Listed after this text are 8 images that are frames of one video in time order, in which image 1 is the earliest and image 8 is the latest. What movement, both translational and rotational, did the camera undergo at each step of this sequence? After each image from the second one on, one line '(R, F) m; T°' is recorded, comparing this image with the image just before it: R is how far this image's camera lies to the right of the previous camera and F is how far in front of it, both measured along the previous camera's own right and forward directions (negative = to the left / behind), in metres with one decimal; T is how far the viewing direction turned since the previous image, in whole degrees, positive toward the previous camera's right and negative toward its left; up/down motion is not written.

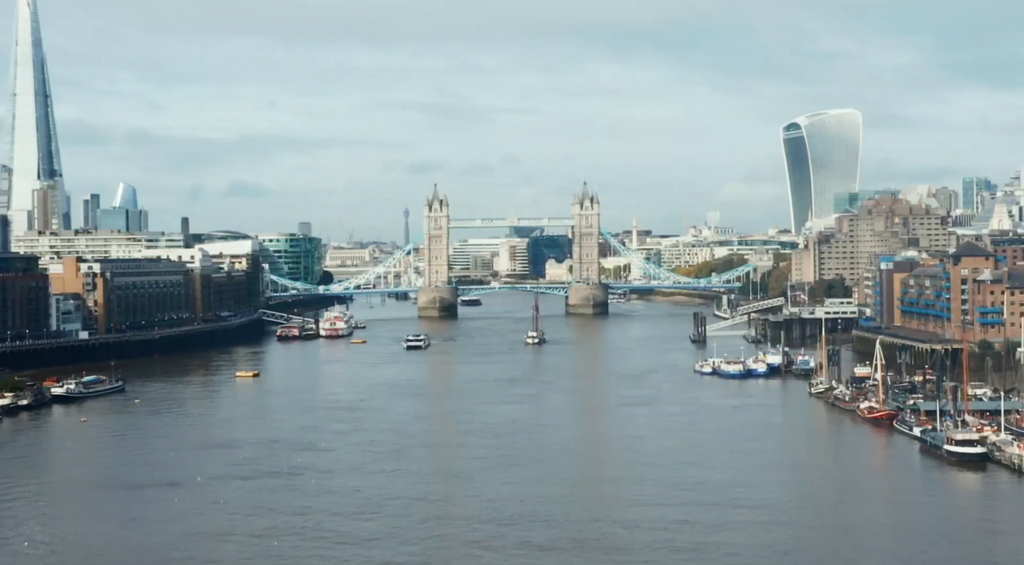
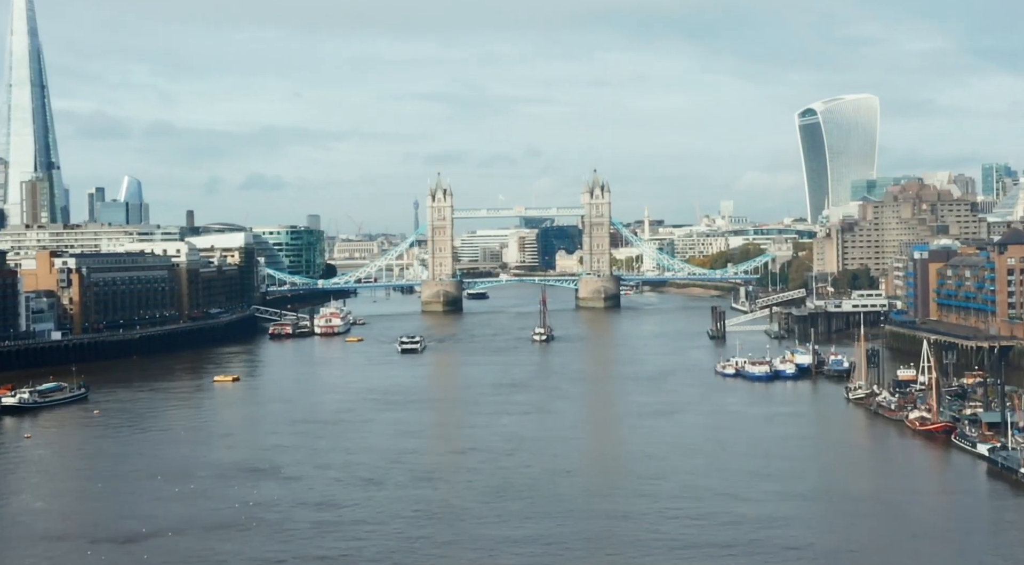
(+0.2, +3.2) m; -1°
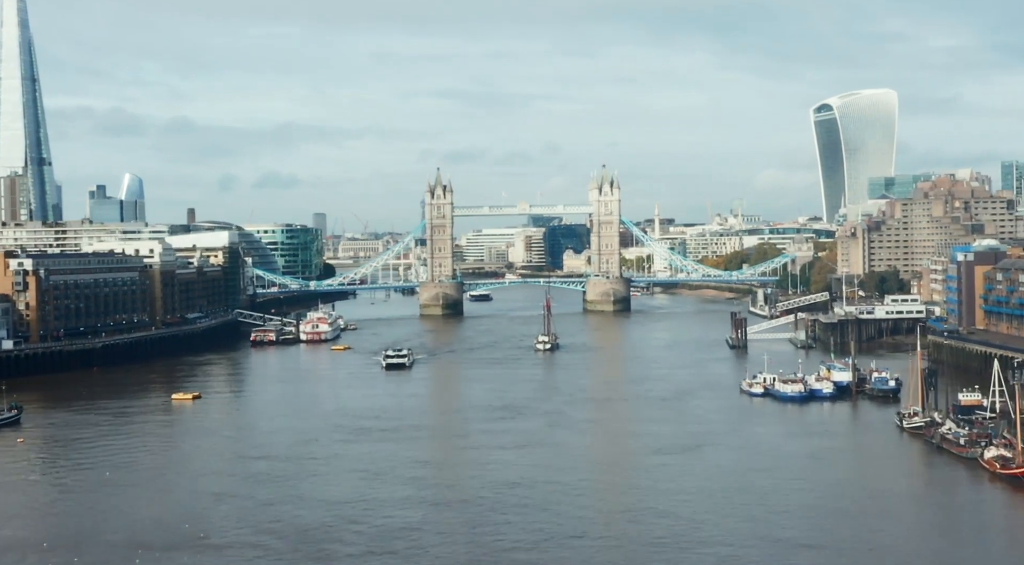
(+0.3, +4.0) m; 0°
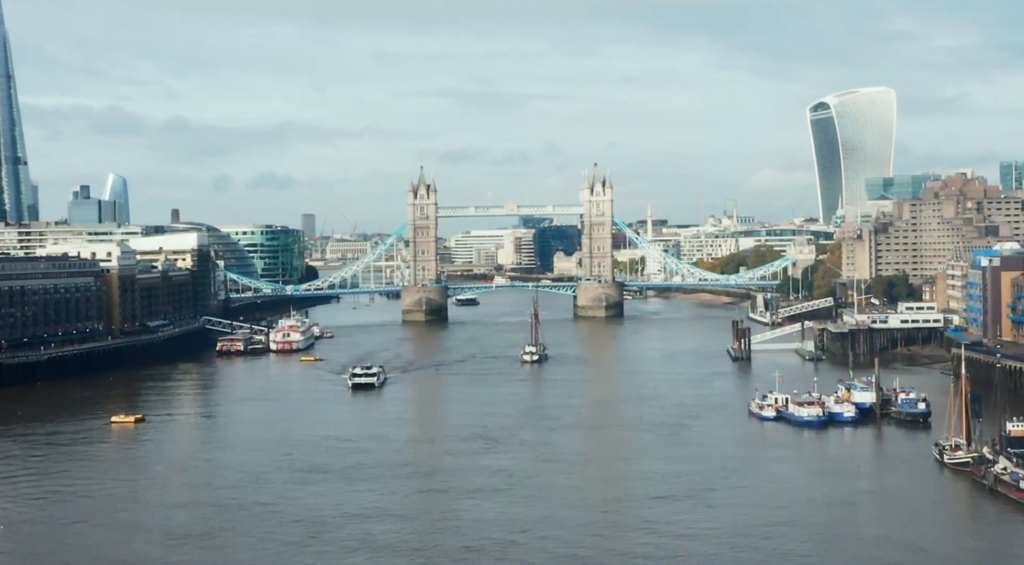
(+0.2, +3.2) m; 0°
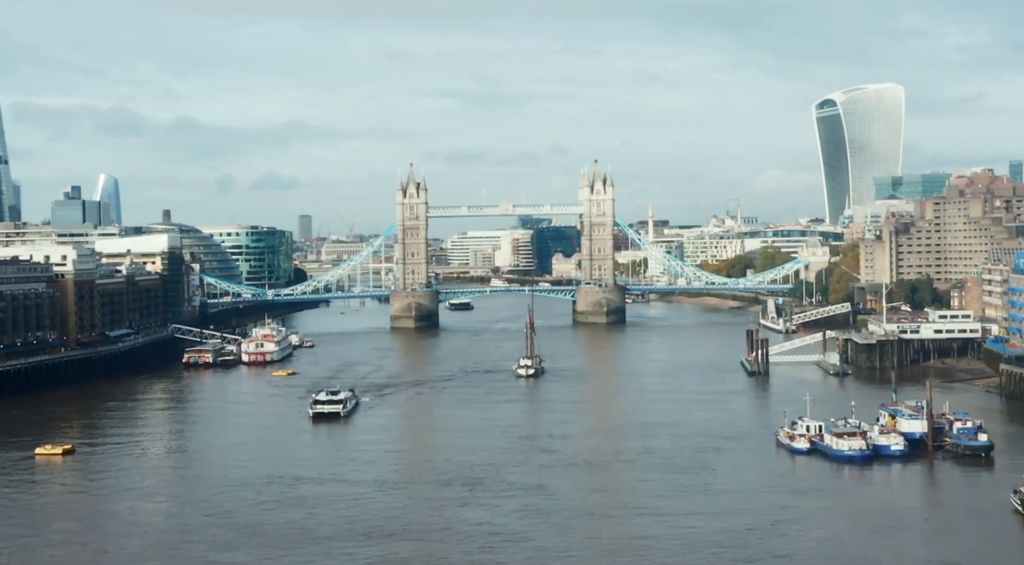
(+0.2, +3.7) m; 0°
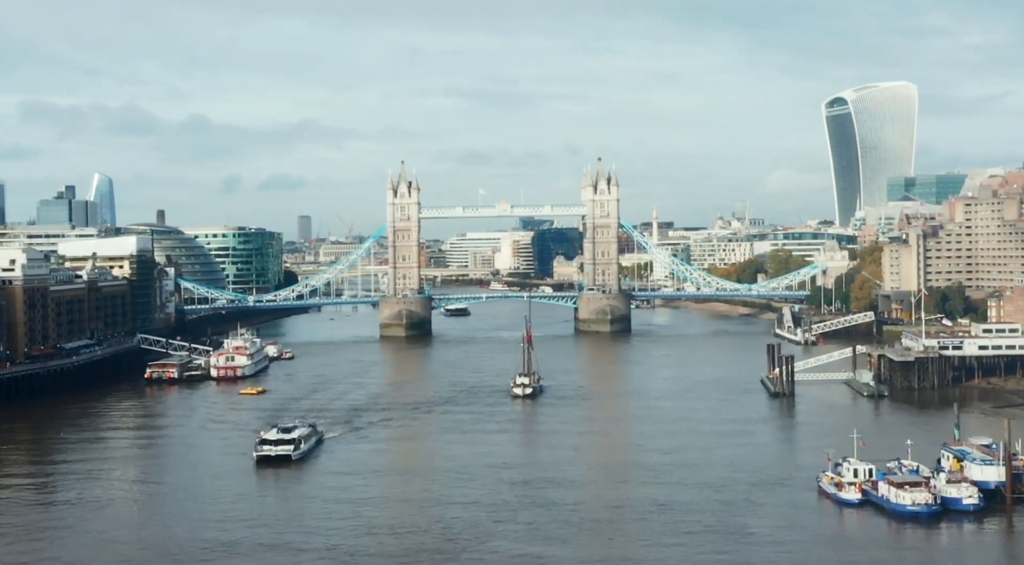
(+0.2, +3.7) m; 0°
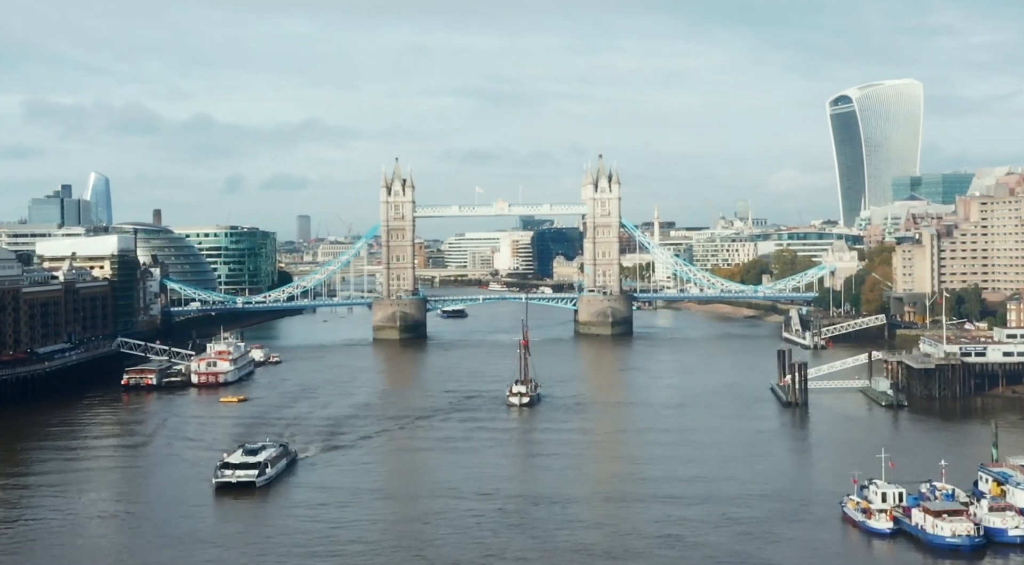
(+0.1, +1.8) m; 0°
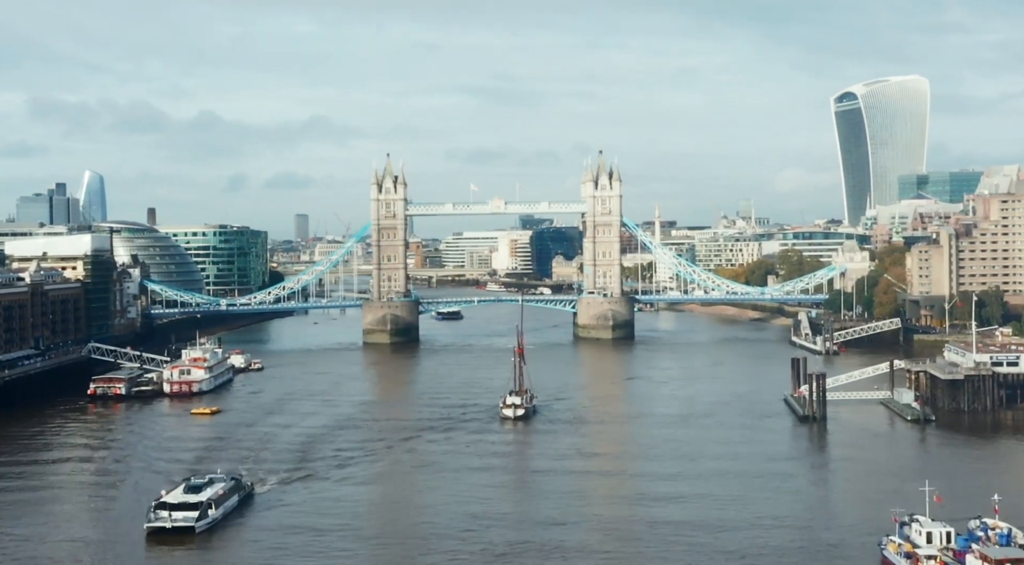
(+0.1, +2.3) m; 0°
